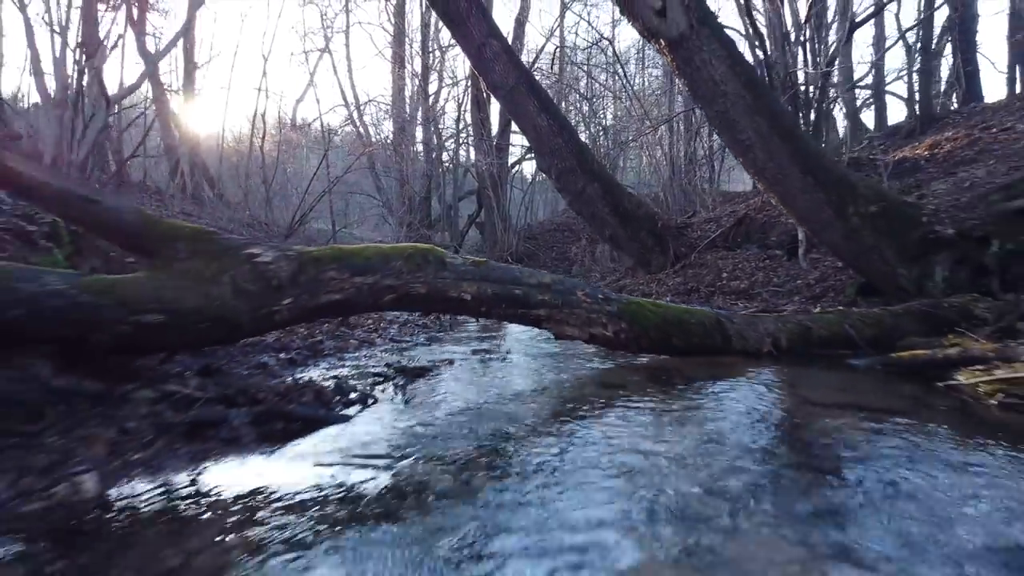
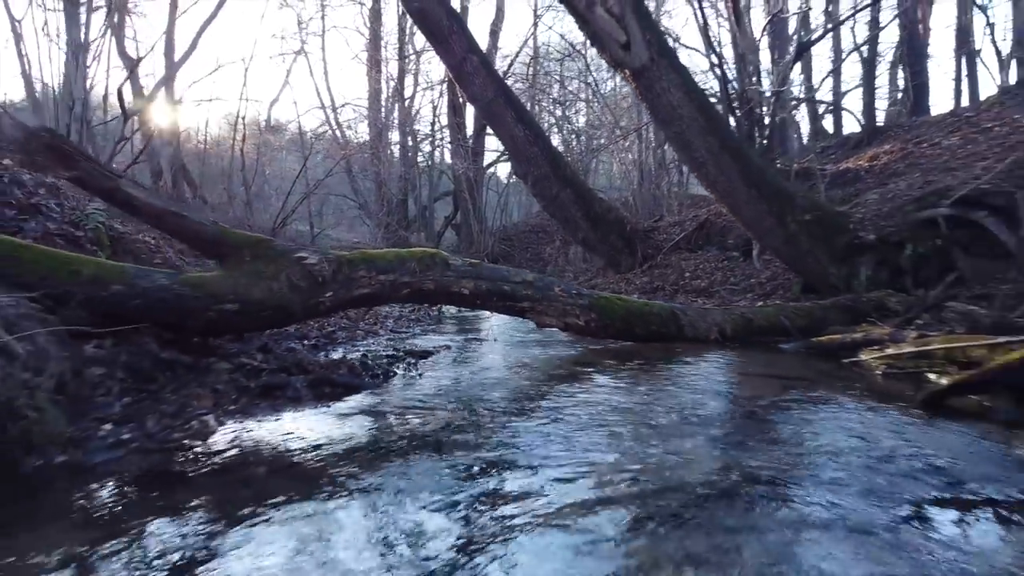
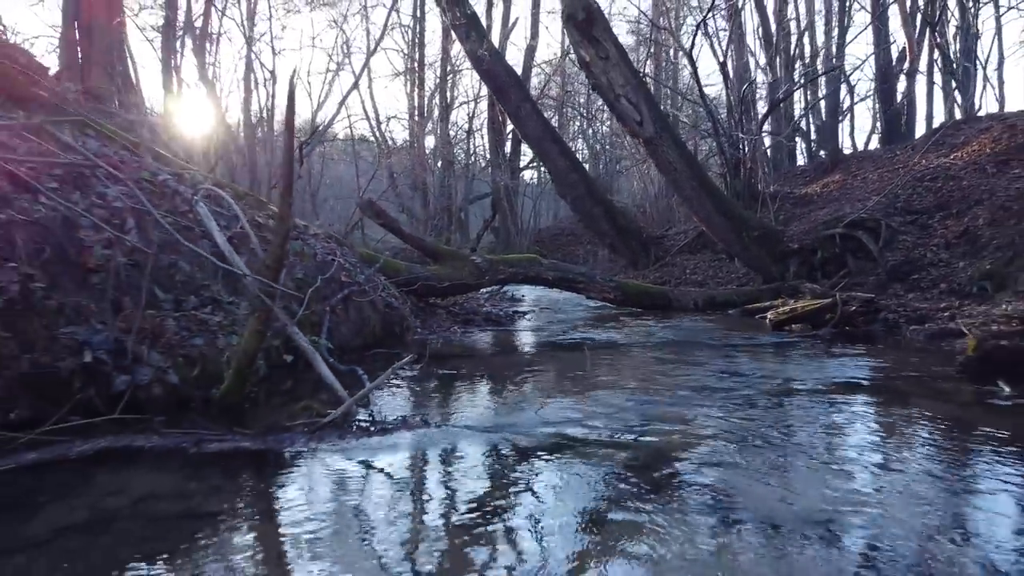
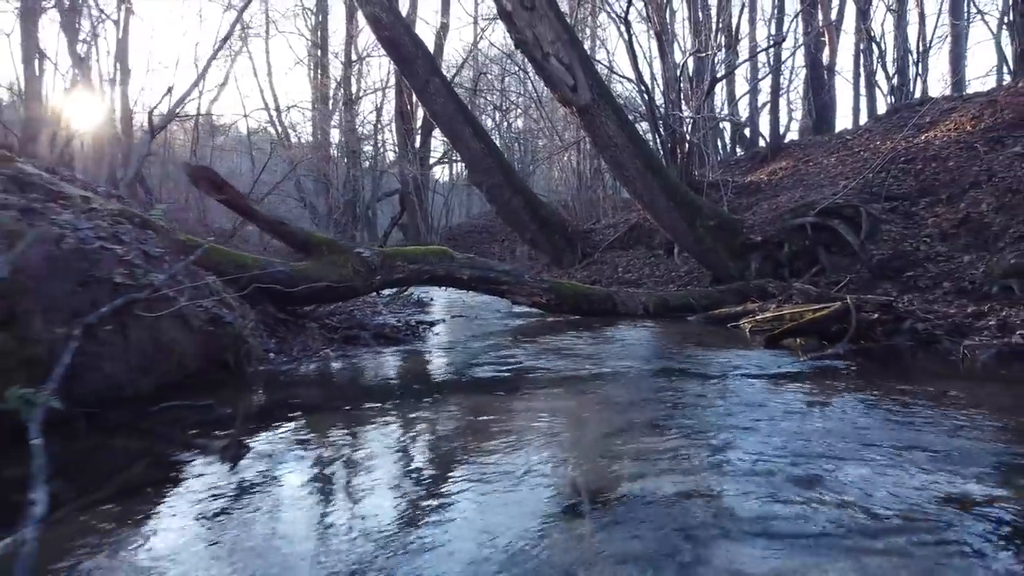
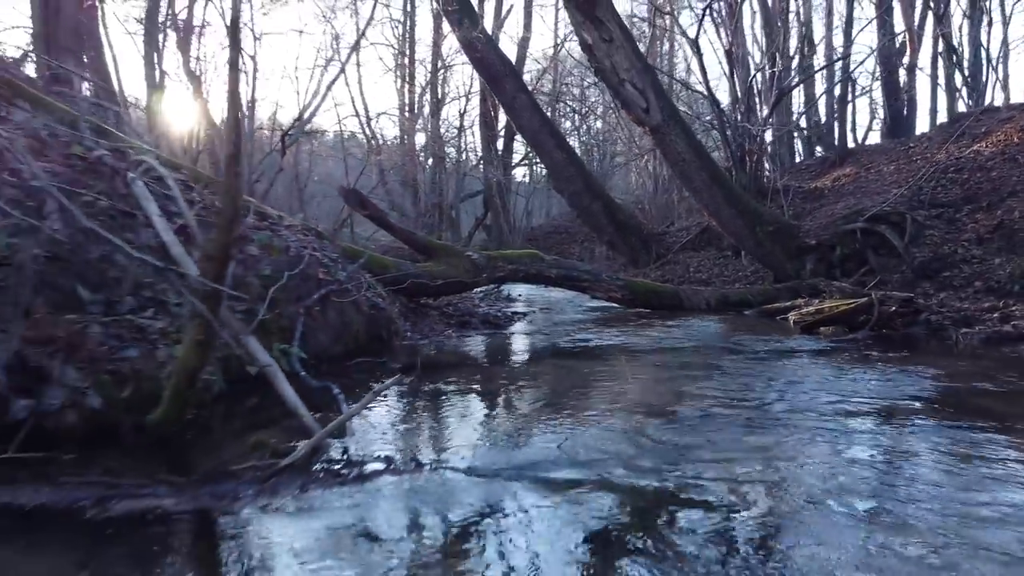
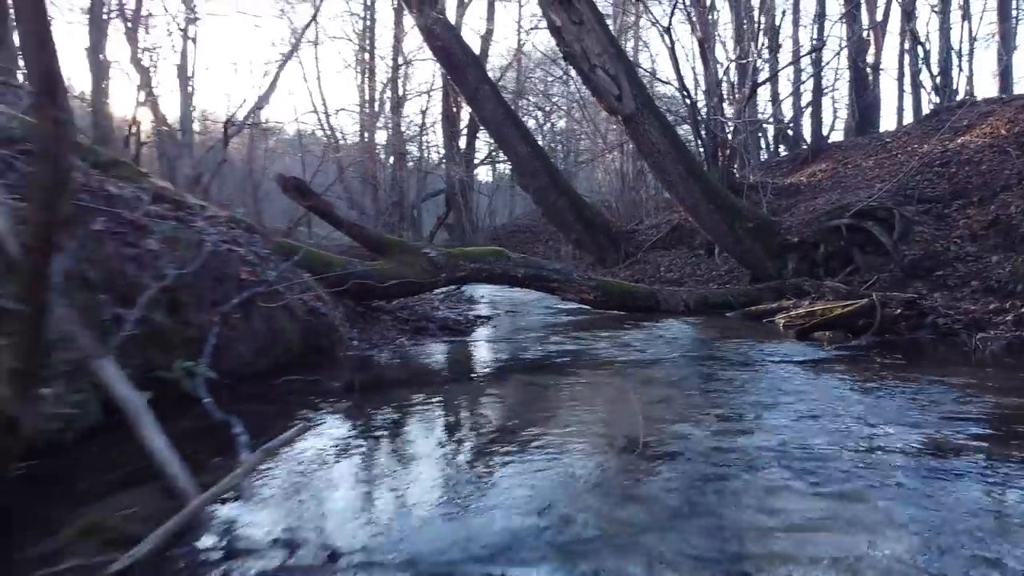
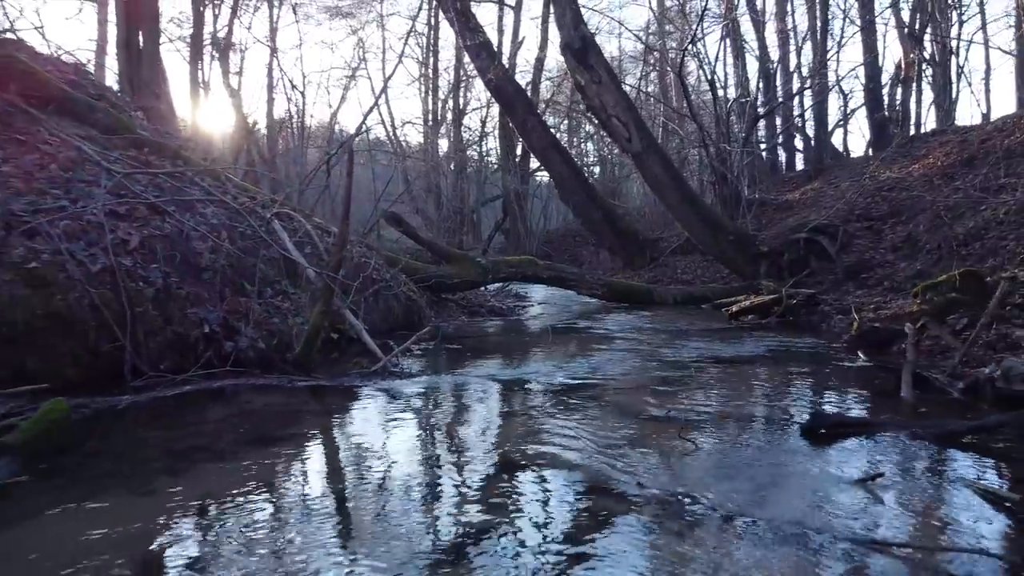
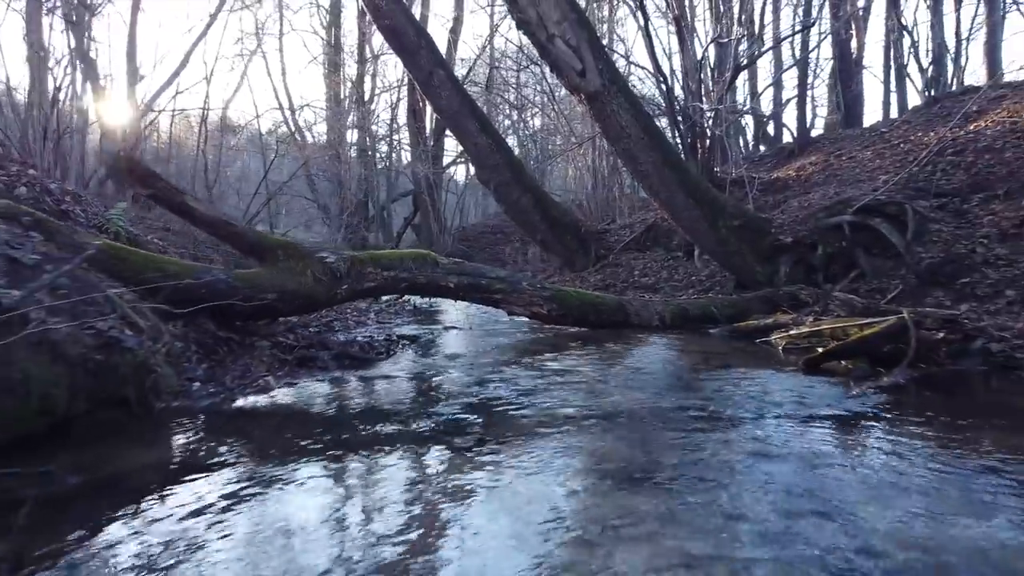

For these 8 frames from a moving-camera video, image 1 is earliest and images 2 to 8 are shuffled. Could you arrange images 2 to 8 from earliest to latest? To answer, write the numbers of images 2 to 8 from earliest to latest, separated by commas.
2, 8, 4, 6, 5, 3, 7
